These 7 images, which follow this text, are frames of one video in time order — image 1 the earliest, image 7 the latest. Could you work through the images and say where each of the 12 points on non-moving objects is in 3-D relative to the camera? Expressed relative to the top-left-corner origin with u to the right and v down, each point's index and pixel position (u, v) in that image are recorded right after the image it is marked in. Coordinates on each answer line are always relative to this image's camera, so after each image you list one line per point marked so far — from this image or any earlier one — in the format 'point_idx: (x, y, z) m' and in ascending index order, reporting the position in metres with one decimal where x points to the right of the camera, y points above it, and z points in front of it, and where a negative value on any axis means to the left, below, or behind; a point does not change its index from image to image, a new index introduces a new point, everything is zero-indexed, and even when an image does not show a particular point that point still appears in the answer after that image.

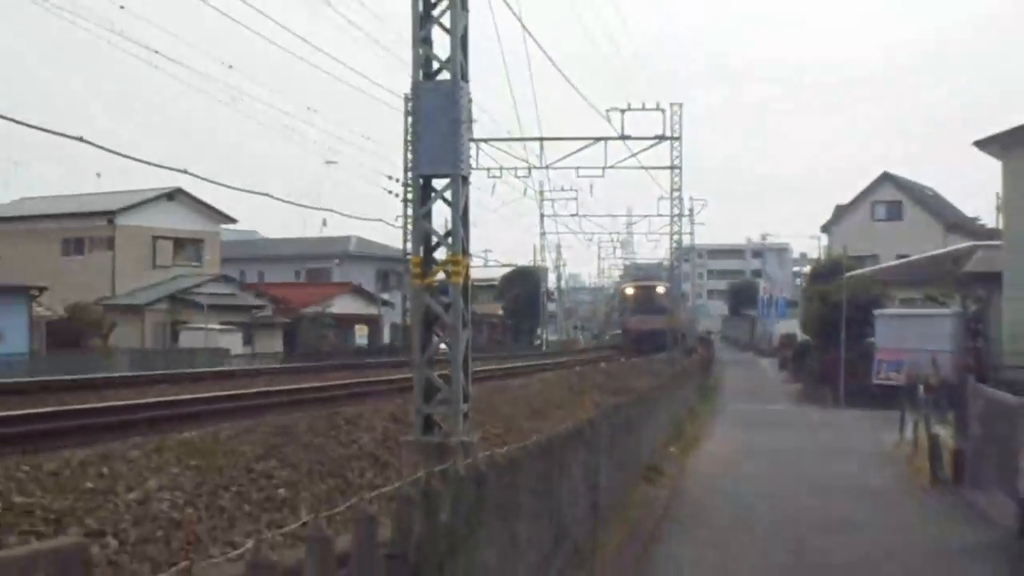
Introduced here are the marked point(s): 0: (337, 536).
0: (-0.7, -0.9, +3.8) m
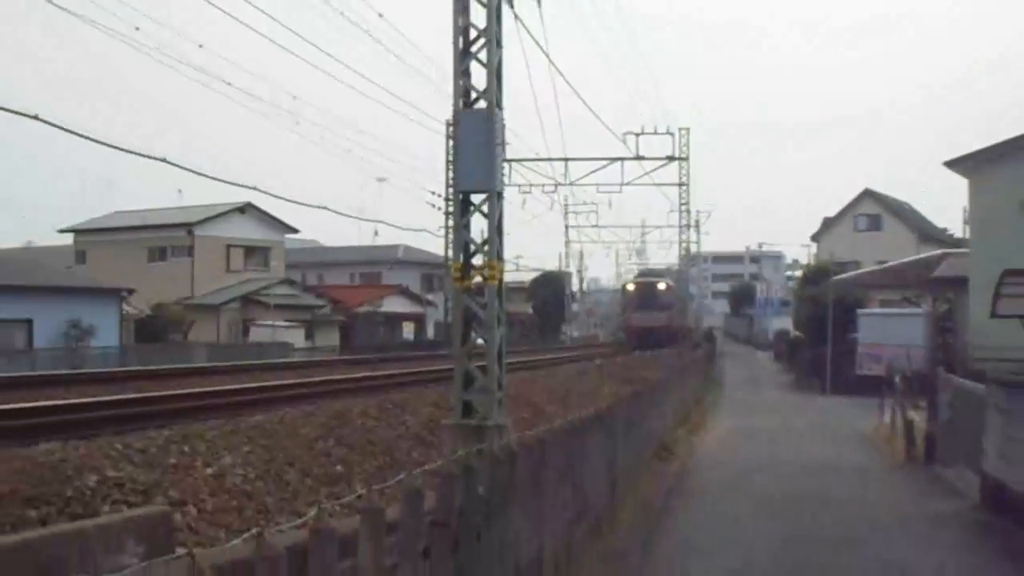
0: (-0.6, -0.9, +4.4) m
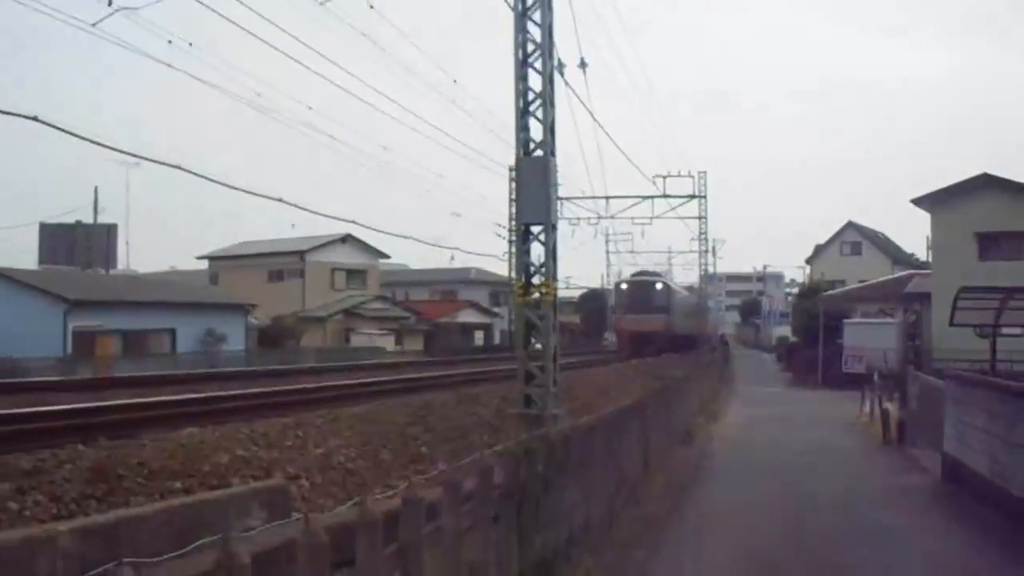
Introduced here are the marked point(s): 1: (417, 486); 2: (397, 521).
0: (-0.3, -1.0, +5.4) m
1: (-0.4, -0.9, +5.2) m
2: (-0.5, -1.0, +5.0) m
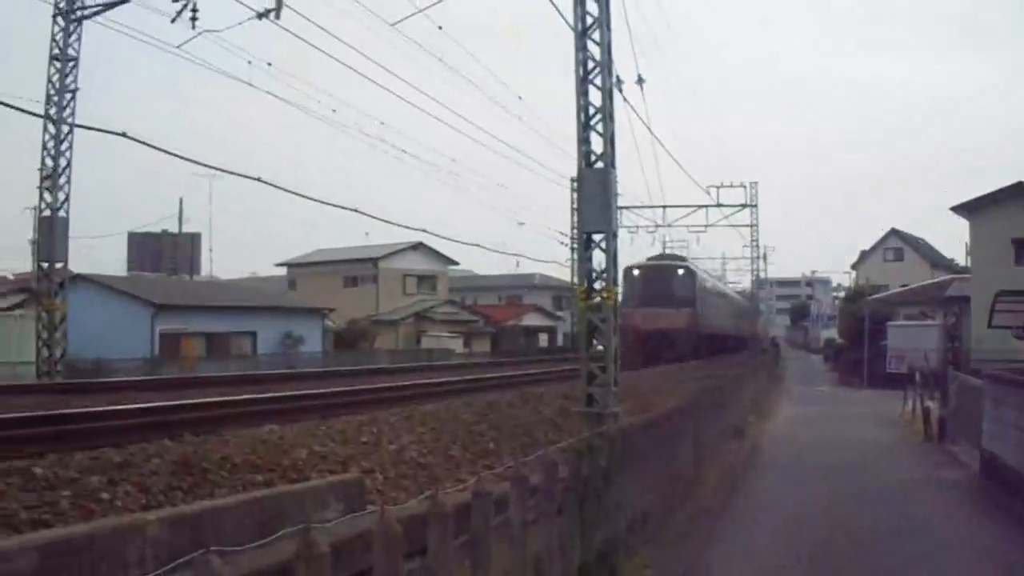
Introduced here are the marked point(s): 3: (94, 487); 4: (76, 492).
0: (0.0, -1.0, +5.7) m
1: (-0.1, -1.0, +5.5) m
2: (-0.2, -1.1, +5.3) m
3: (-2.2, -1.0, +5.9) m
4: (-2.3, -1.0, +5.8) m
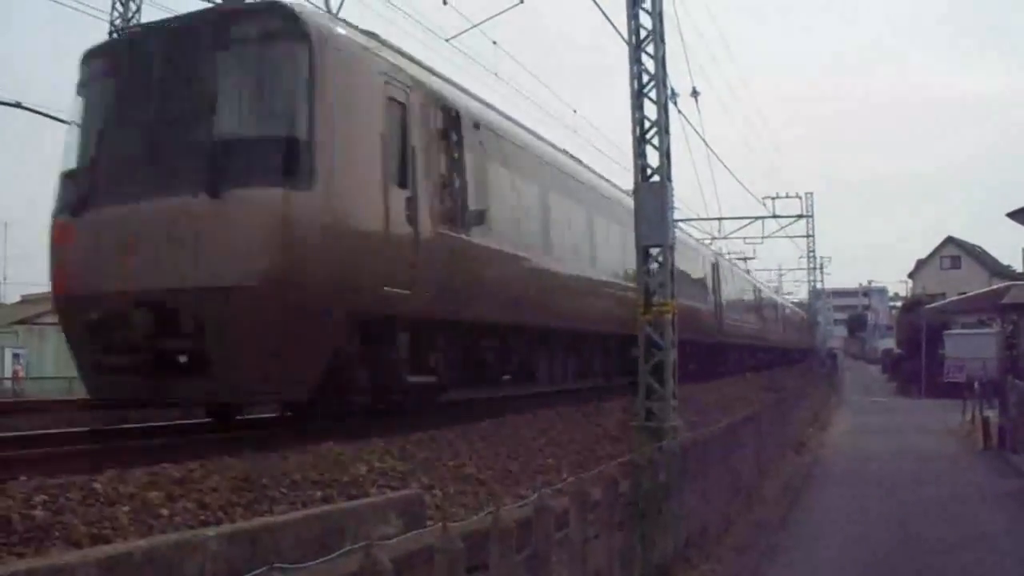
0: (+0.3, -1.1, +5.7) m
1: (+0.2, -1.0, +5.5) m
2: (+0.1, -1.1, +5.3) m
3: (-1.9, -1.1, +5.9) m
4: (-2.0, -1.1, +5.8) m
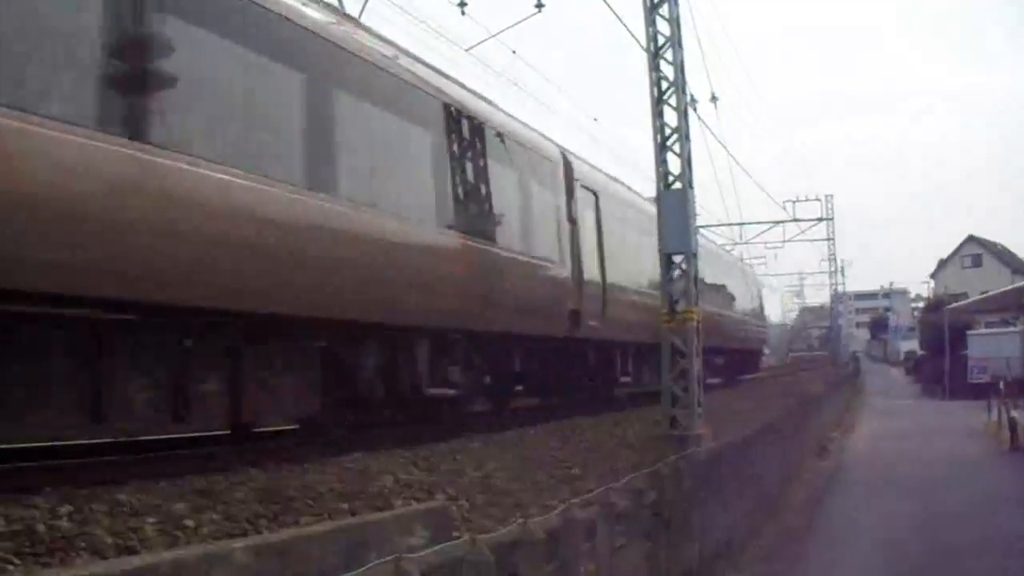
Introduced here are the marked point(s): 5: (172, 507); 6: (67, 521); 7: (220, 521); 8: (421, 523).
0: (+0.4, -1.1, +5.7) m
1: (+0.3, -1.1, +5.5) m
2: (+0.2, -1.2, +5.3) m
3: (-1.8, -1.2, +5.9) m
4: (-1.8, -1.2, +5.8) m
5: (-1.8, -1.2, +6.0) m
6: (-2.2, -1.2, +5.5) m
7: (-1.6, -1.2, +5.9) m
8: (-0.5, -1.3, +6.2) m
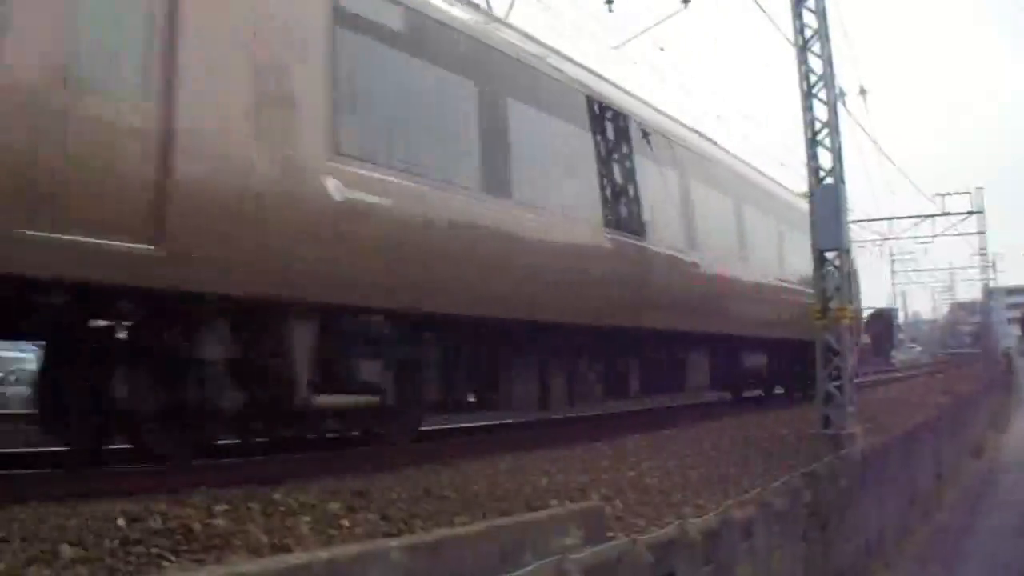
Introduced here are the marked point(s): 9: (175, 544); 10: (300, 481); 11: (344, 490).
0: (+1.2, -1.1, +5.6) m
1: (+1.0, -1.1, +5.5) m
2: (+0.9, -1.2, +5.3) m
3: (-1.0, -1.2, +5.9) m
4: (-1.1, -1.2, +5.8) m
5: (-1.1, -1.2, +6.0) m
6: (-1.5, -1.2, +5.5) m
7: (-0.8, -1.2, +5.9) m
8: (+0.2, -1.3, +6.1) m
9: (-1.5, -1.2, +5.0) m
10: (-1.4, -1.1, +6.5) m
11: (-1.1, -1.2, +6.3) m
